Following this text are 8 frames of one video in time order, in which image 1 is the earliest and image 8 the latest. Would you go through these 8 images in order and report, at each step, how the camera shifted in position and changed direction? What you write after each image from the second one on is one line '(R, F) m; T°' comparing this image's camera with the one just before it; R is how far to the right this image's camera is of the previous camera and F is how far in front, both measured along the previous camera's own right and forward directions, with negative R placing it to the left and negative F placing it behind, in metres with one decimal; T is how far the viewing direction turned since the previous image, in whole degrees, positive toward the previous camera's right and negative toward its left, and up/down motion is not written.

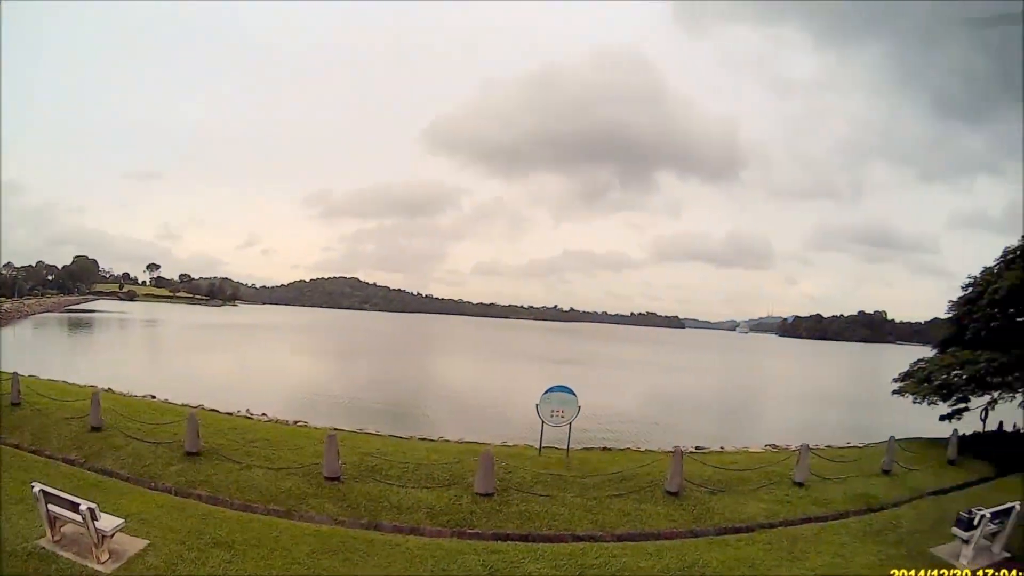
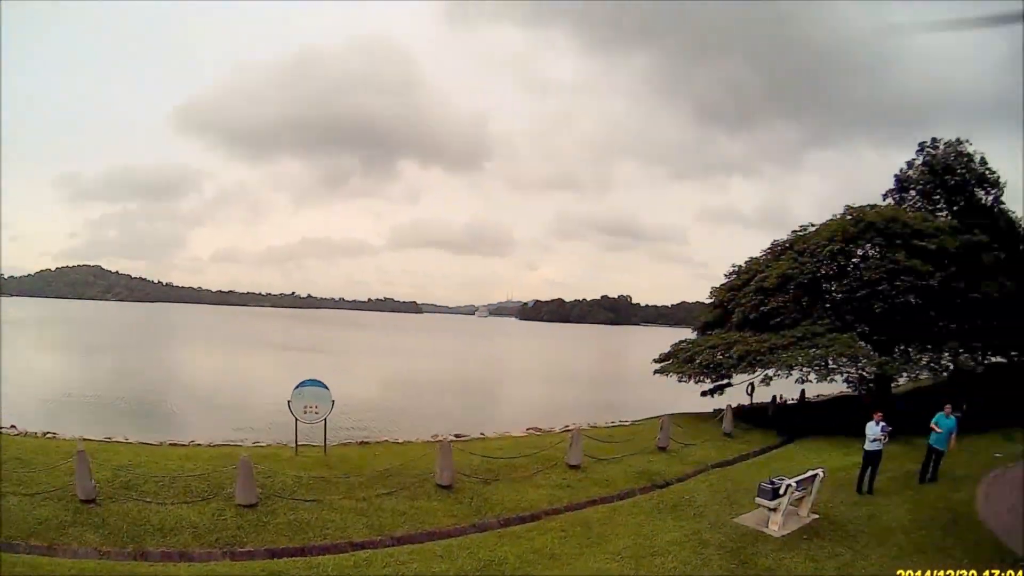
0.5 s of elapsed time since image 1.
(+1.5, +0.7) m; +7°
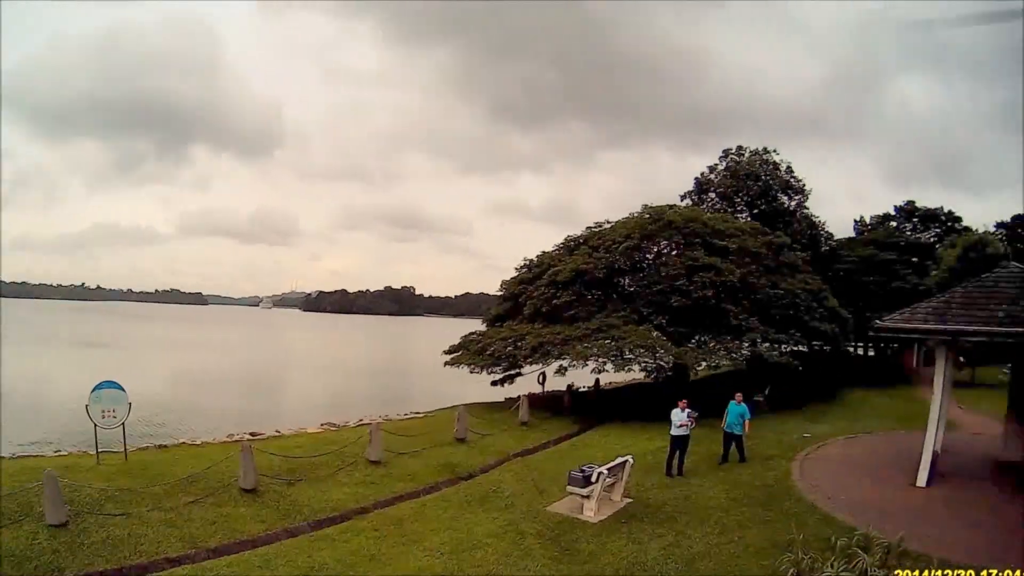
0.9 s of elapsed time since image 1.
(+0.8, 0.0) m; +9°
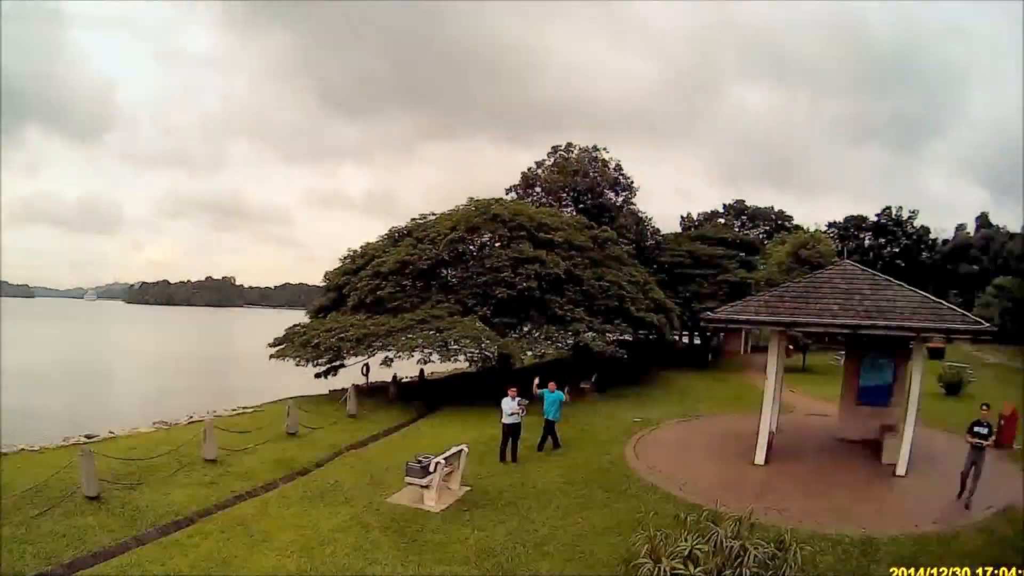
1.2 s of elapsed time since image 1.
(+0.9, -0.1) m; +5°
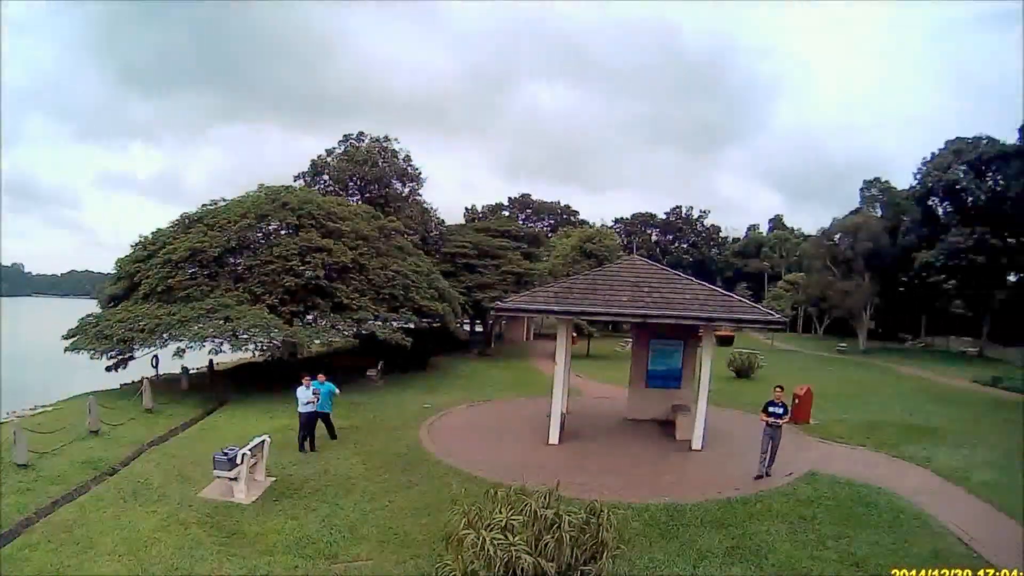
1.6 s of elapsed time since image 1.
(+1.6, -0.3) m; +2°
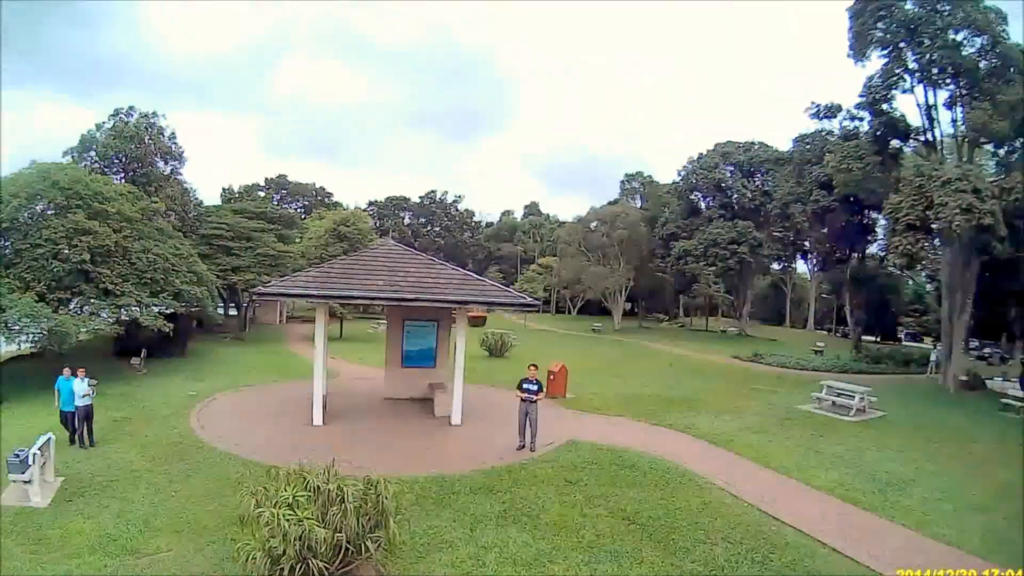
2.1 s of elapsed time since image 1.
(+1.9, -0.5) m; +5°
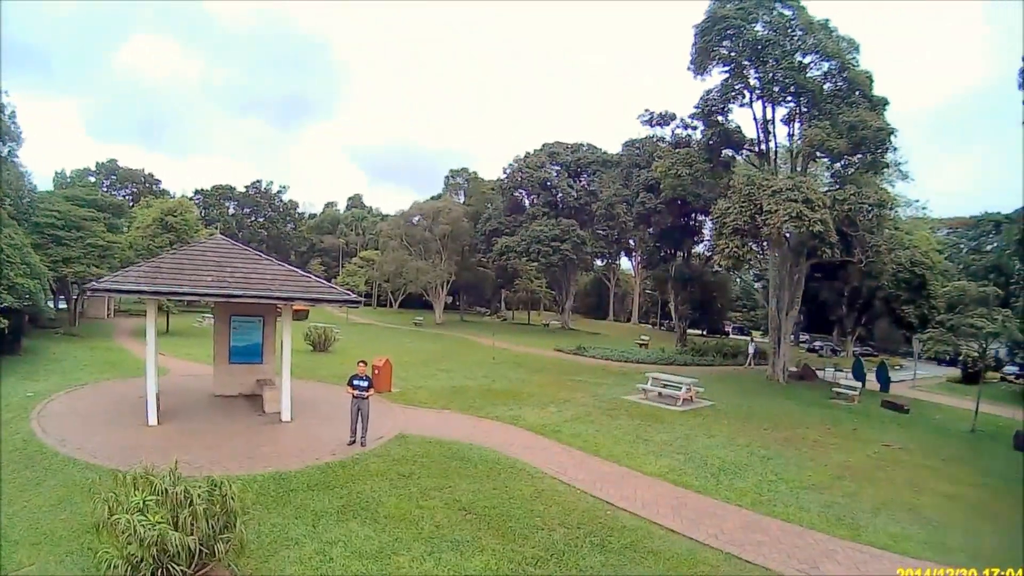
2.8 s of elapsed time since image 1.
(+1.2, -0.3) m; +6°
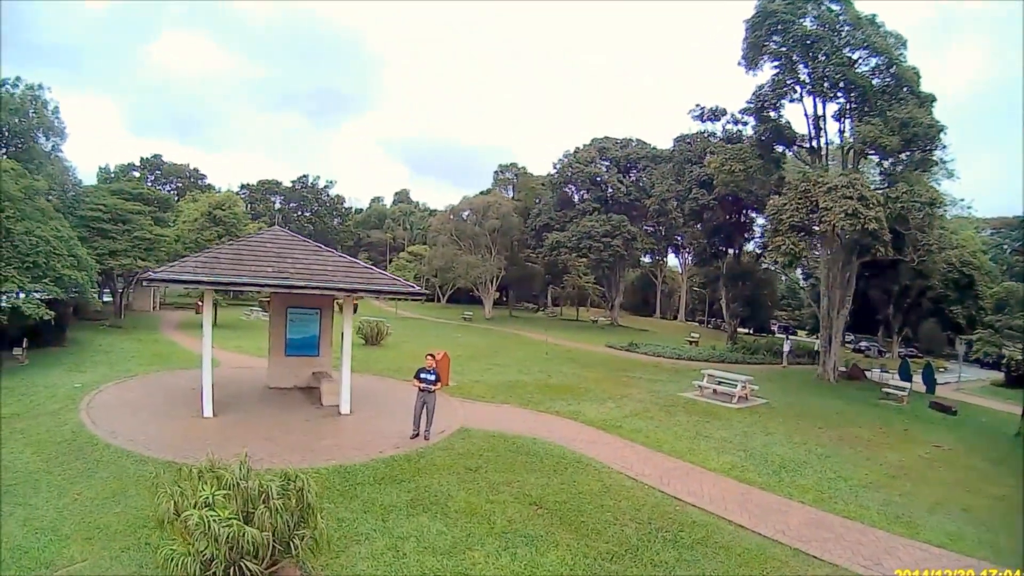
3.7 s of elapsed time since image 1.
(-0.7, 0.0) m; -1°
